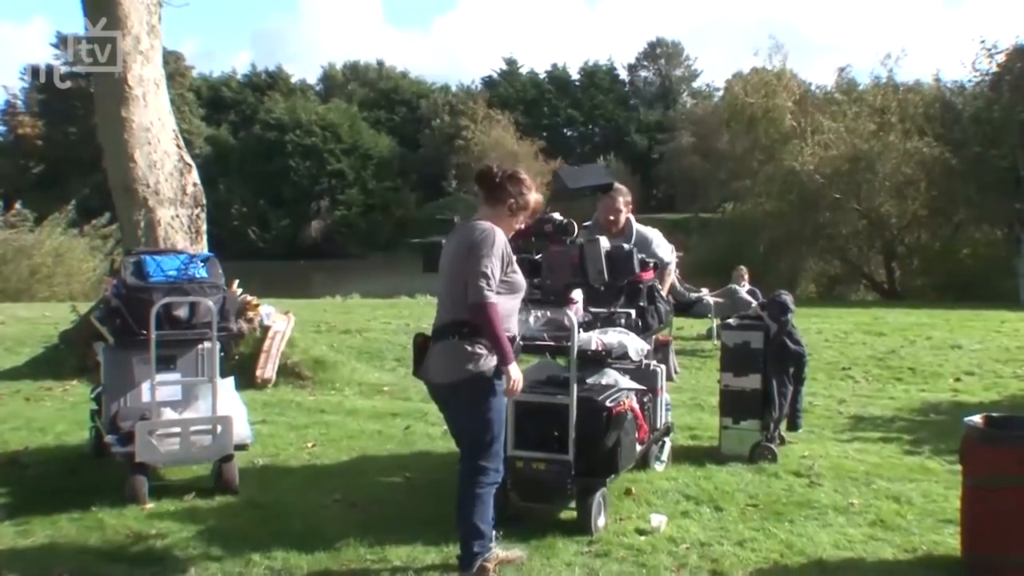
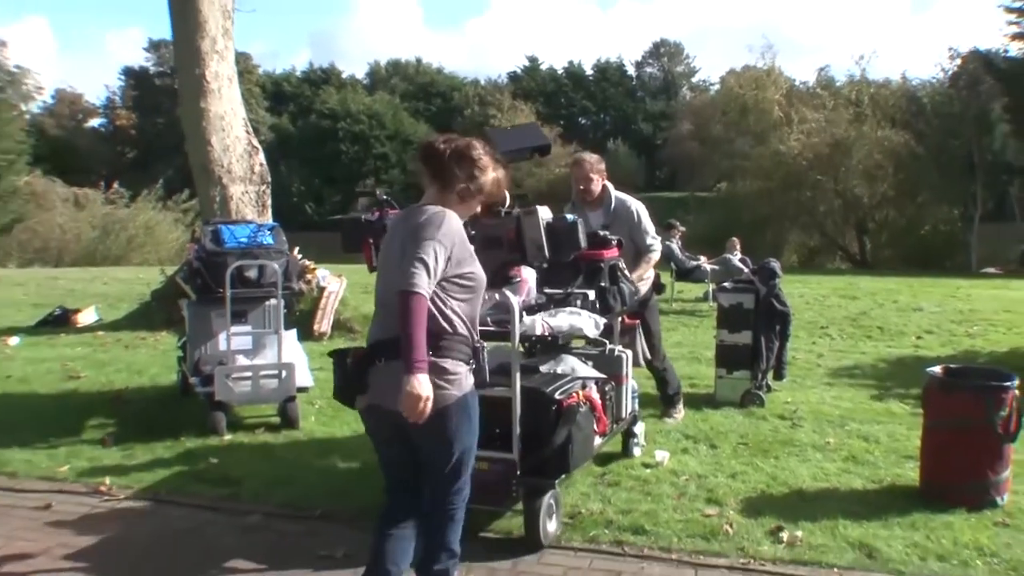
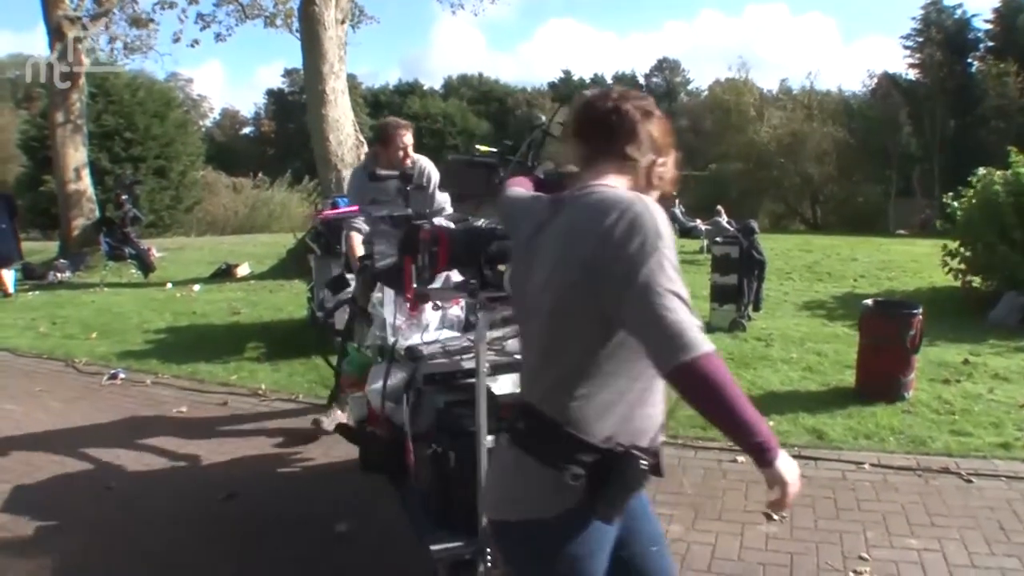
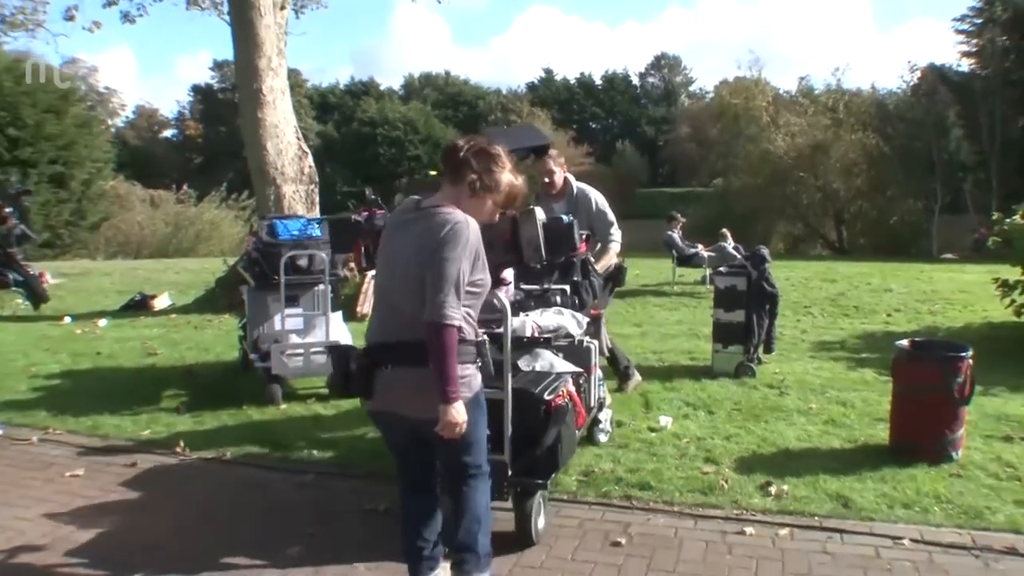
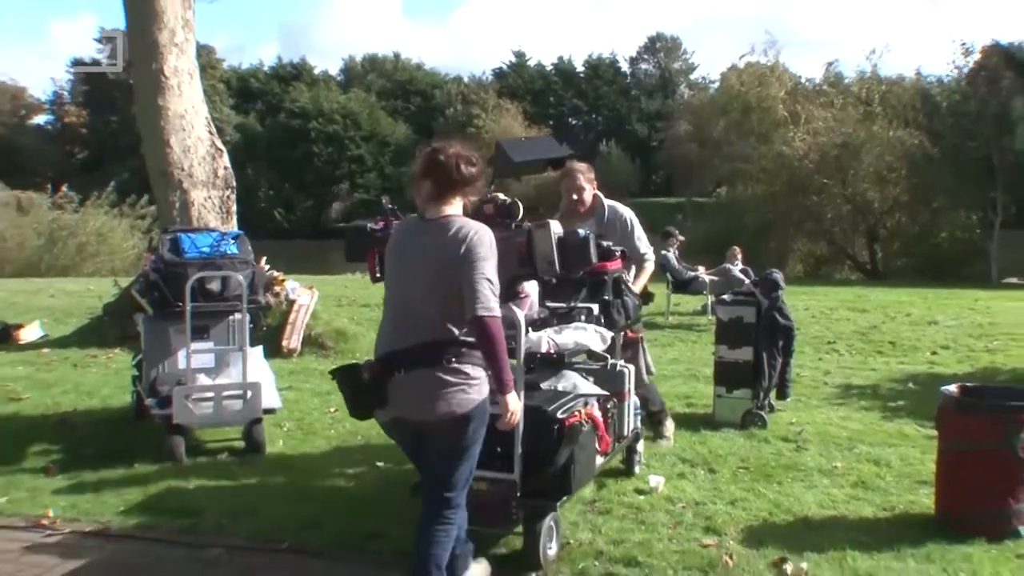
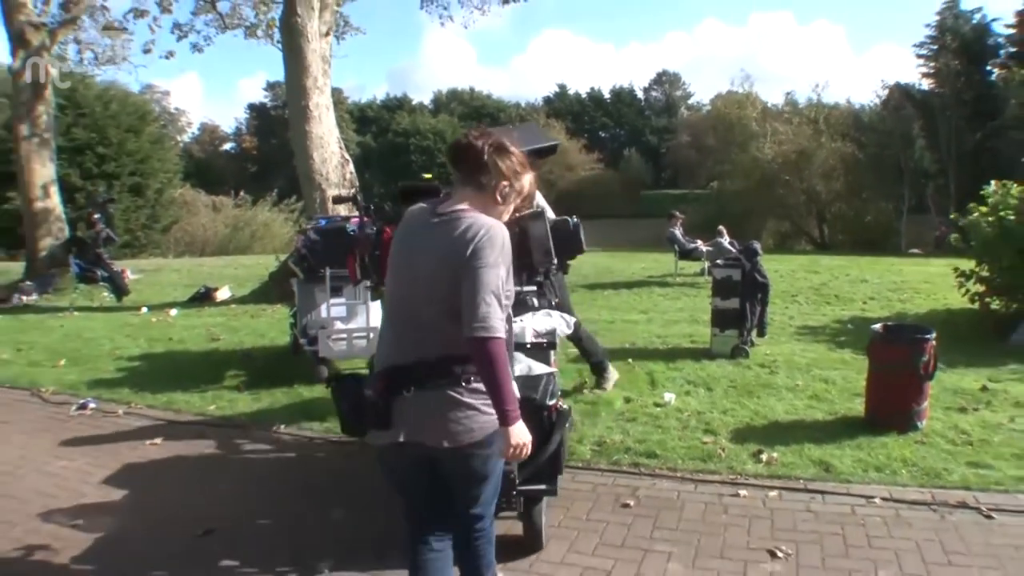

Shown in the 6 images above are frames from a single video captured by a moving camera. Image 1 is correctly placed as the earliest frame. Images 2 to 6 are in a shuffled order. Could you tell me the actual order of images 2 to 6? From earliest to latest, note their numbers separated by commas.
5, 2, 4, 6, 3
